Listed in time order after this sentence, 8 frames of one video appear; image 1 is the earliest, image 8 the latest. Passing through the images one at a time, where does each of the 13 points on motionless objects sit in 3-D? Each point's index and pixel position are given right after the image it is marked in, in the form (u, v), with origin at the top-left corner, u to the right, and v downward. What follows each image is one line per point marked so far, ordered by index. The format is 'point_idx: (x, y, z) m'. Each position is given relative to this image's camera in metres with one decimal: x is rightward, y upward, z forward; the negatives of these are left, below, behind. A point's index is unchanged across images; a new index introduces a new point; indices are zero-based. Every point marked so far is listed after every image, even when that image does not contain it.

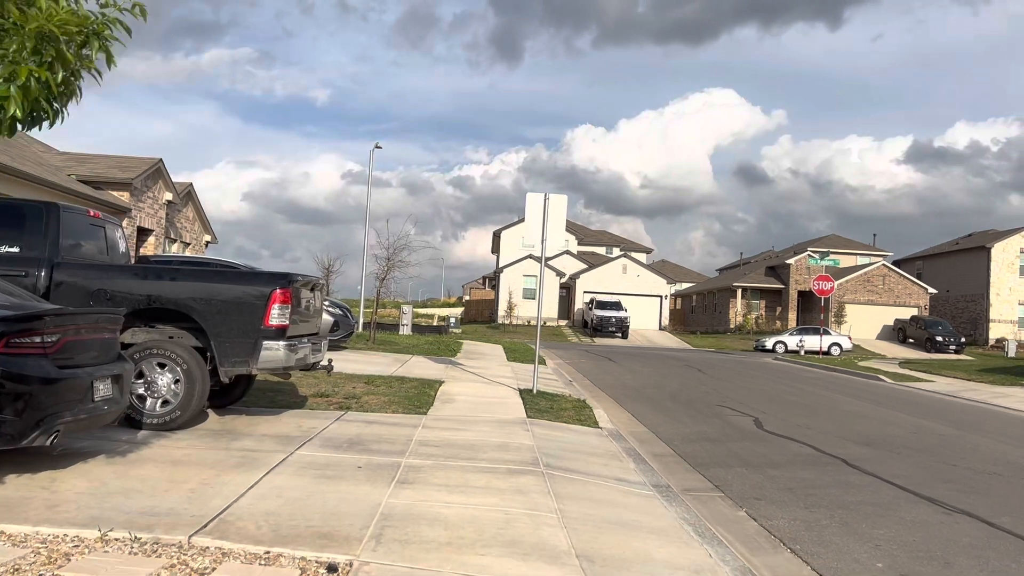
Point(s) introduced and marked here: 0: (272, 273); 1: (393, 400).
0: (-2.0, +0.1, +6.9) m
1: (-1.4, -1.3, +9.6) m
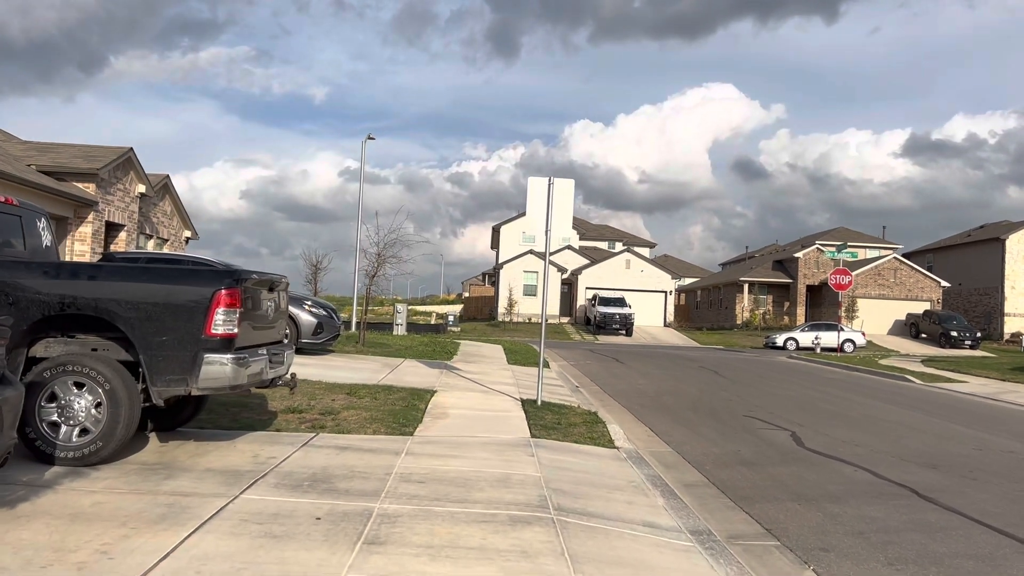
0: (-2.0, +0.1, +5.6) m
1: (-1.4, -1.3, +8.3) m
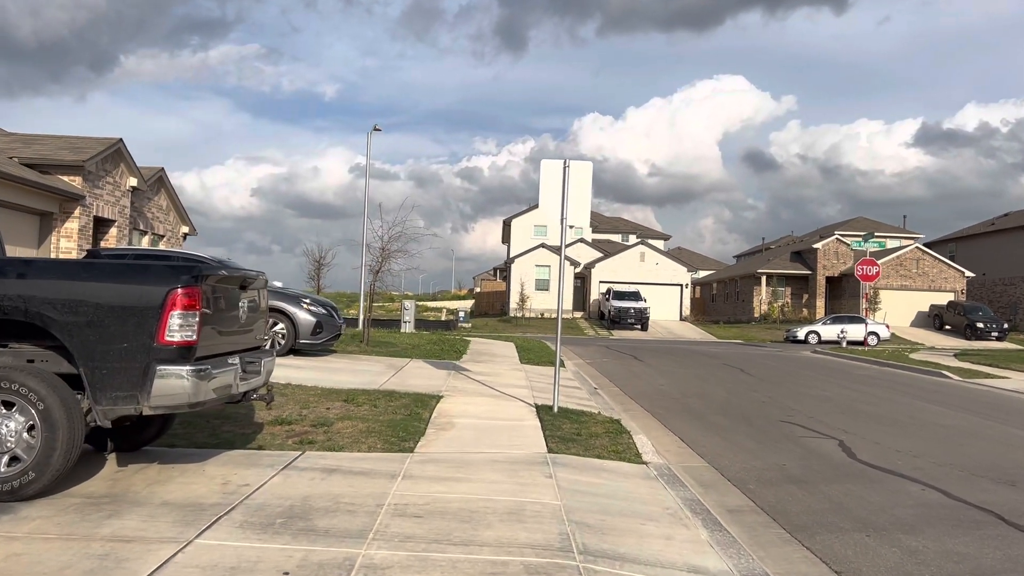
0: (-1.9, +0.1, +4.7) m
1: (-1.2, -1.2, +7.4) m
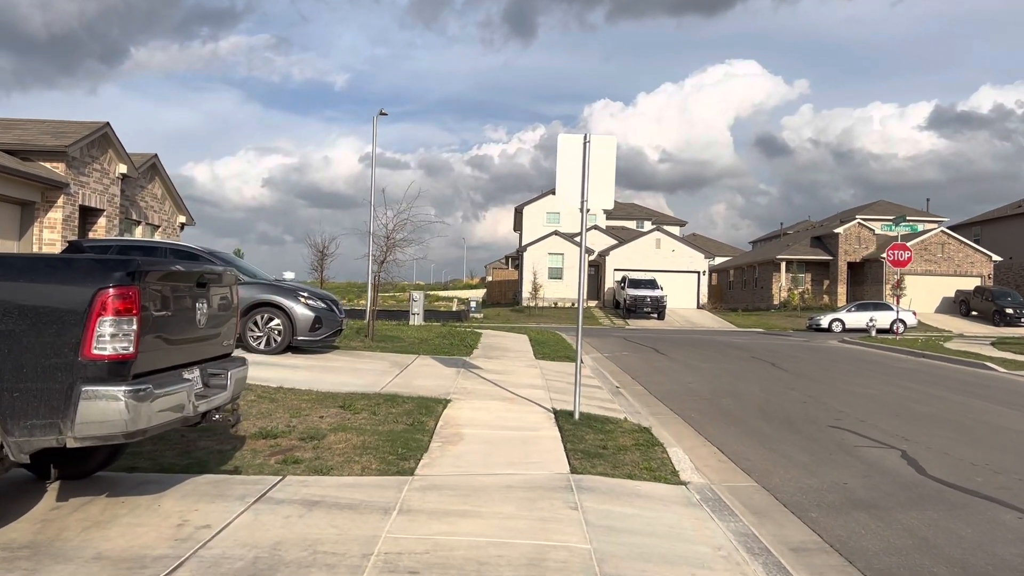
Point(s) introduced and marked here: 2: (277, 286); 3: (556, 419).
0: (-1.8, +0.1, +3.7) m
1: (-1.1, -1.2, +6.5) m
2: (-3.3, 0.0, +11.8) m
3: (+0.4, -1.2, +7.6) m
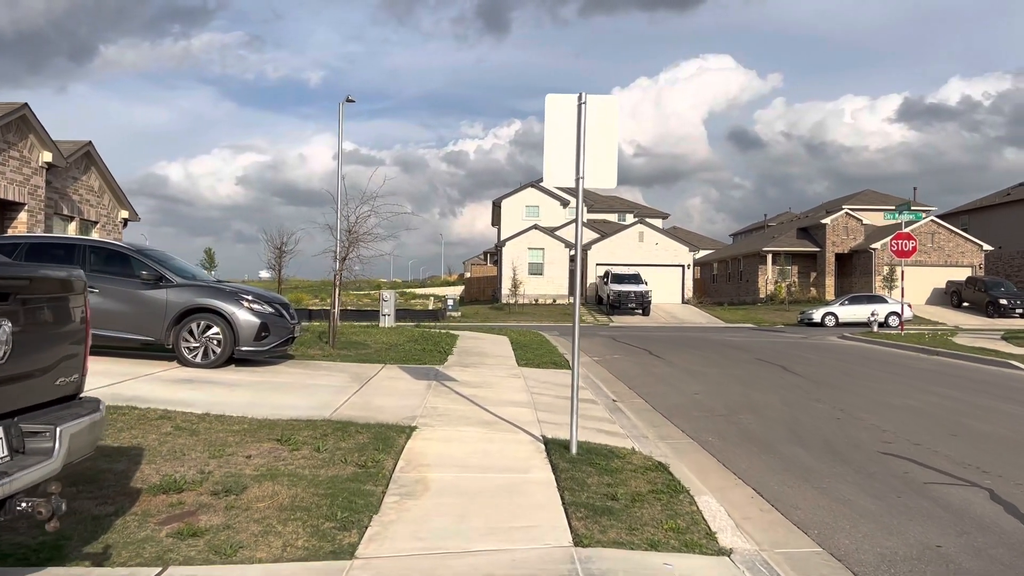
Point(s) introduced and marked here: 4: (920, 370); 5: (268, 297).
0: (-1.9, +0.1, +2.1) m
1: (-1.2, -1.2, +4.9) m
2: (-3.6, 0.0, +10.1) m
3: (+0.2, -1.2, +6.0) m
4: (+6.2, -1.3, +12.8) m
5: (-3.1, -0.1, +10.5) m
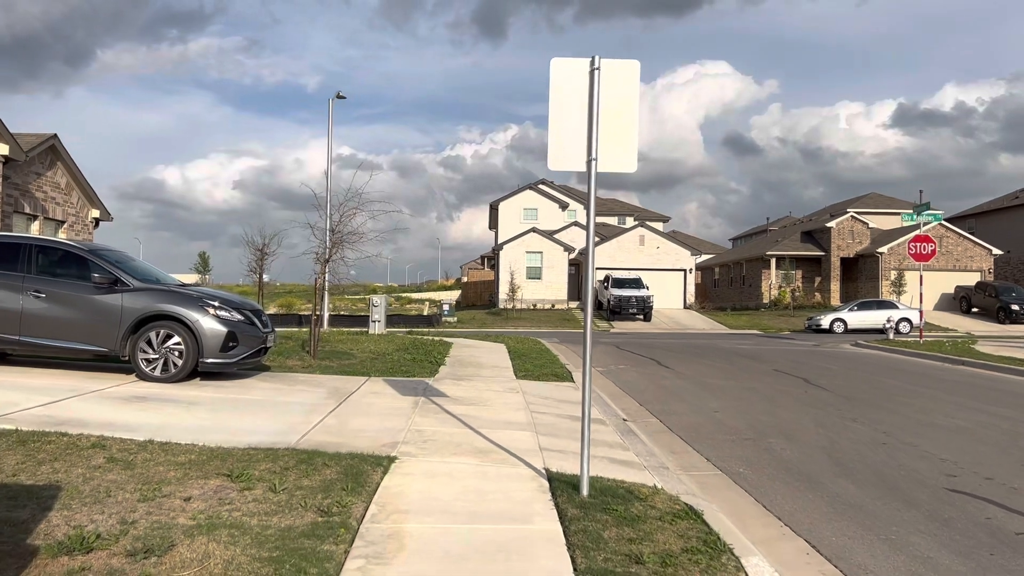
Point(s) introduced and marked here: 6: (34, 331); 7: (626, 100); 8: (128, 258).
0: (-1.9, +0.1, +1.0) m
1: (-1.2, -1.2, +3.8) m
2: (-3.6, -0.1, +9.0) m
3: (+0.2, -1.2, +5.0) m
4: (+6.2, -1.3, +11.7) m
5: (-3.1, -0.2, +9.4) m
6: (-5.1, -0.5, +8.8) m
7: (+0.7, +1.1, +4.9) m
8: (-4.5, +0.3, +9.7) m
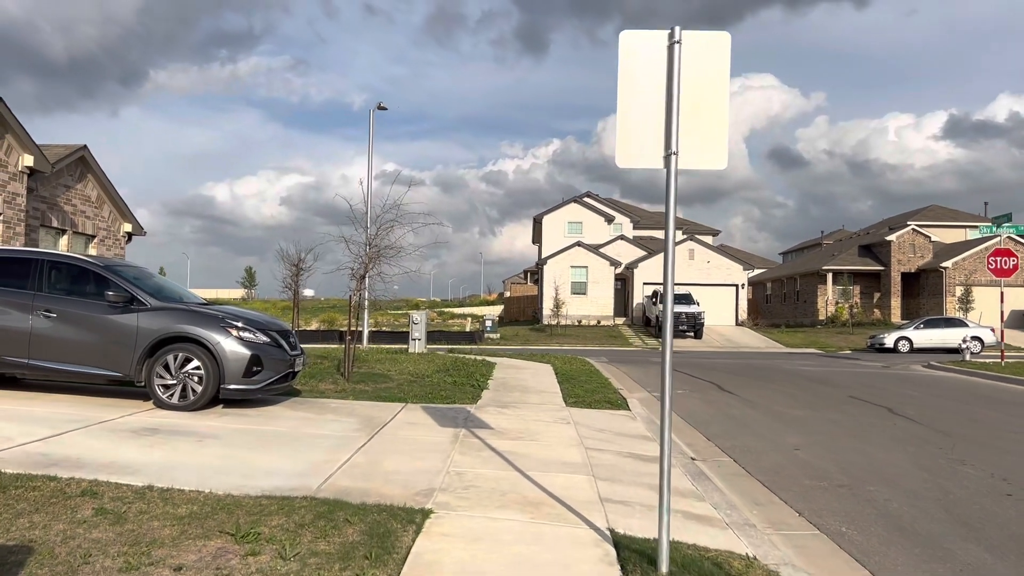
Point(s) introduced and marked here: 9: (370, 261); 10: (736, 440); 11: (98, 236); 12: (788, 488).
0: (-1.8, 0.0, +0.2) m
1: (-1.0, -1.3, +2.9) m
2: (-3.1, -0.3, +8.2) m
3: (+0.5, -1.3, +4.0) m
4: (+6.8, -1.6, +10.4) m
5: (-2.6, -0.4, +8.6) m
6: (-4.6, -0.6, +8.1) m
7: (+1.0, +1.0, +3.9) m
8: (-3.9, +0.1, +9.0) m
9: (-2.2, +0.4, +13.6) m
10: (+2.2, -1.5, +8.2) m
11: (-7.2, +0.9, +14.5) m
12: (+2.1, -1.5, +6.3) m
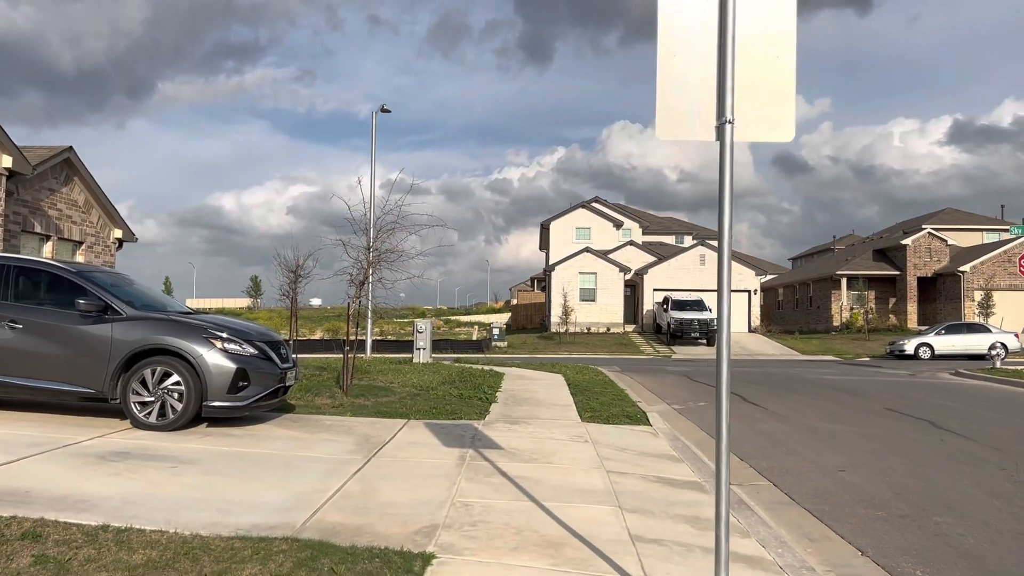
0: (-1.8, 0.0, -0.6) m
1: (-0.9, -1.4, +2.1) m
2: (-3.0, -0.3, +7.5) m
3: (+0.6, -1.3, +3.2) m
4: (+7.0, -1.6, +9.6) m
5: (-2.5, -0.4, +7.9) m
6: (-4.5, -0.7, +7.4) m
7: (+1.0, +1.0, +3.2) m
8: (-3.8, +0.1, +8.3) m
9: (-2.1, +0.3, +12.8) m
10: (+2.3, -1.5, +7.4) m
11: (-7.1, +0.8, +13.8) m
12: (+2.2, -1.5, +5.5) m
